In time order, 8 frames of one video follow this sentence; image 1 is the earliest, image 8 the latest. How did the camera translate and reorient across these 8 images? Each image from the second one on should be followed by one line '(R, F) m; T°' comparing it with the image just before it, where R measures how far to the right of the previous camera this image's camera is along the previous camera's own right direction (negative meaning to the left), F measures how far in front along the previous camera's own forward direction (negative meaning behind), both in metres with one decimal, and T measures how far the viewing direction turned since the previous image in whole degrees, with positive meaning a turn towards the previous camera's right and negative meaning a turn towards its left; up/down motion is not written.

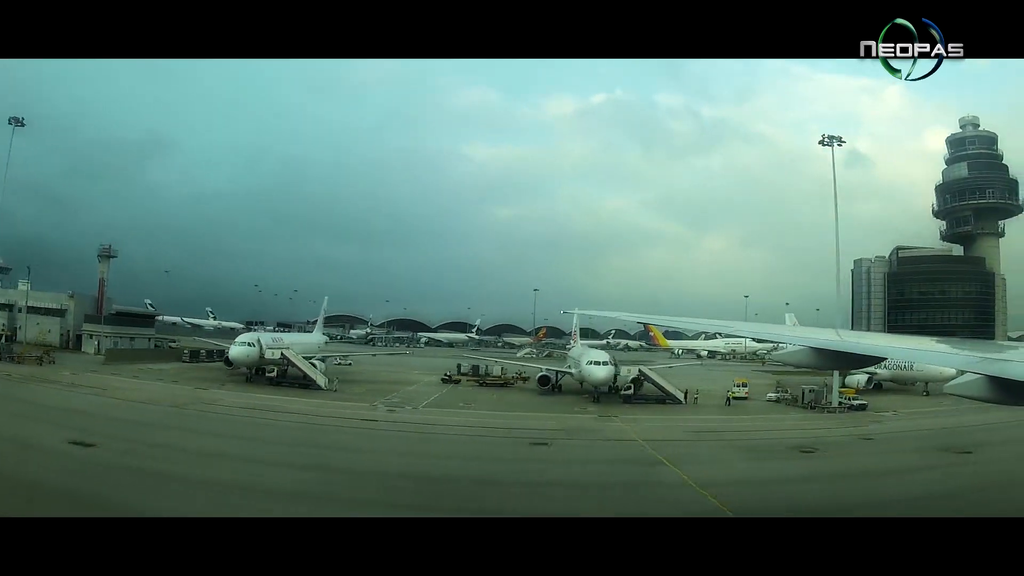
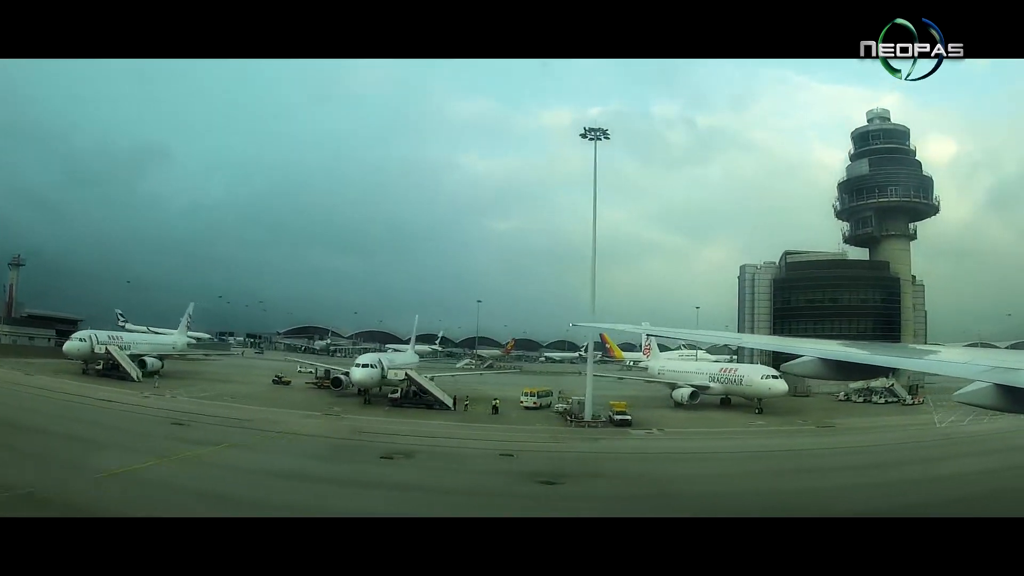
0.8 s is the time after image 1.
(+8.5, +0.9) m; -8°
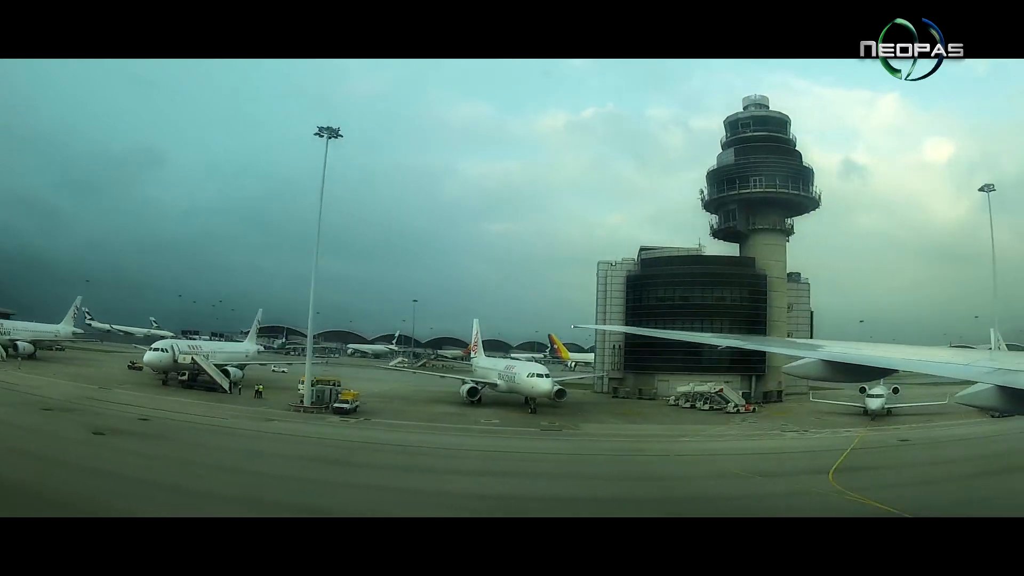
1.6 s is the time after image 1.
(+8.7, +0.9) m; -9°
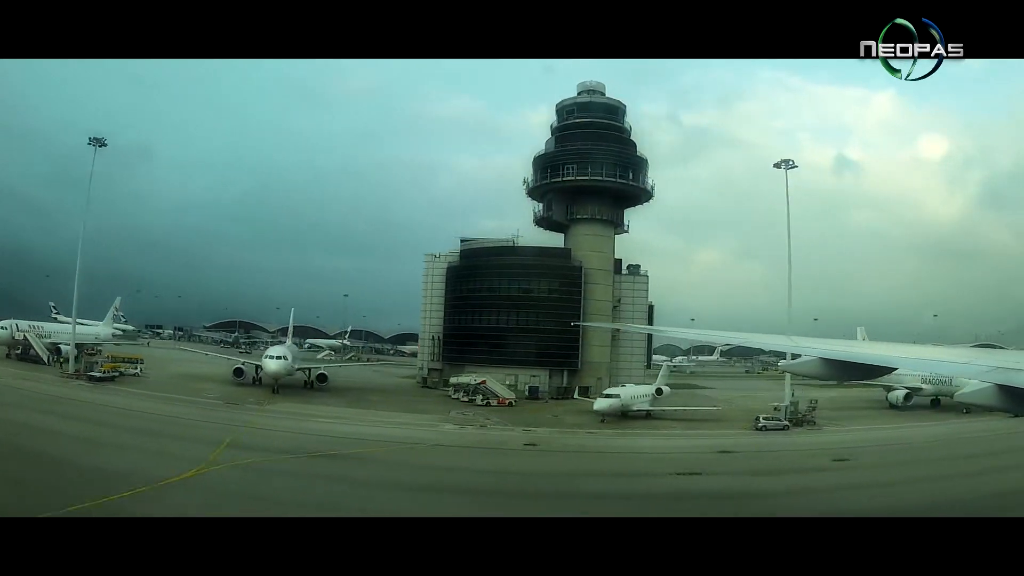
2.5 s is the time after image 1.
(+9.4, +0.9) m; -9°
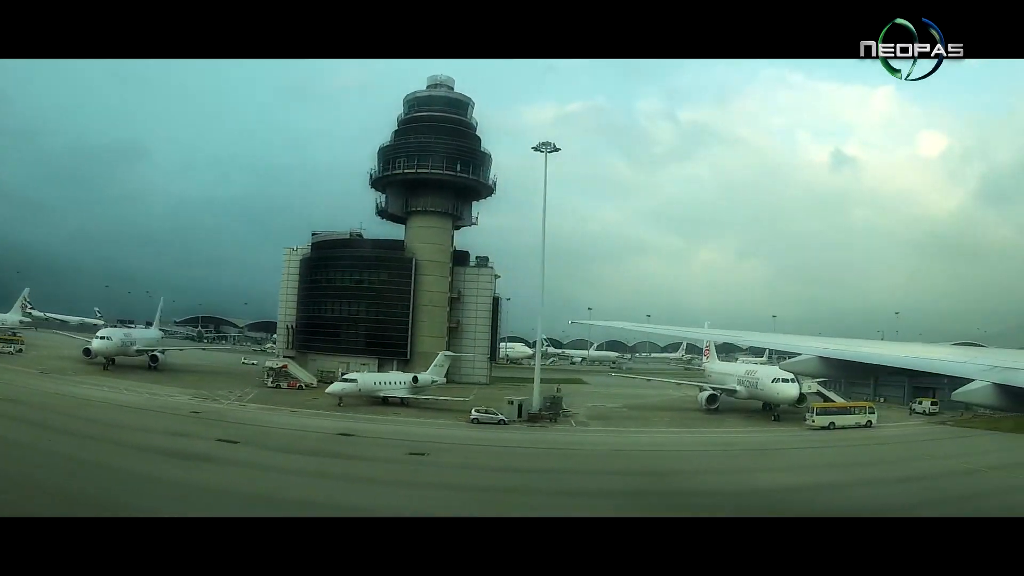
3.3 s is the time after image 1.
(+7.9, +0.3) m; -8°
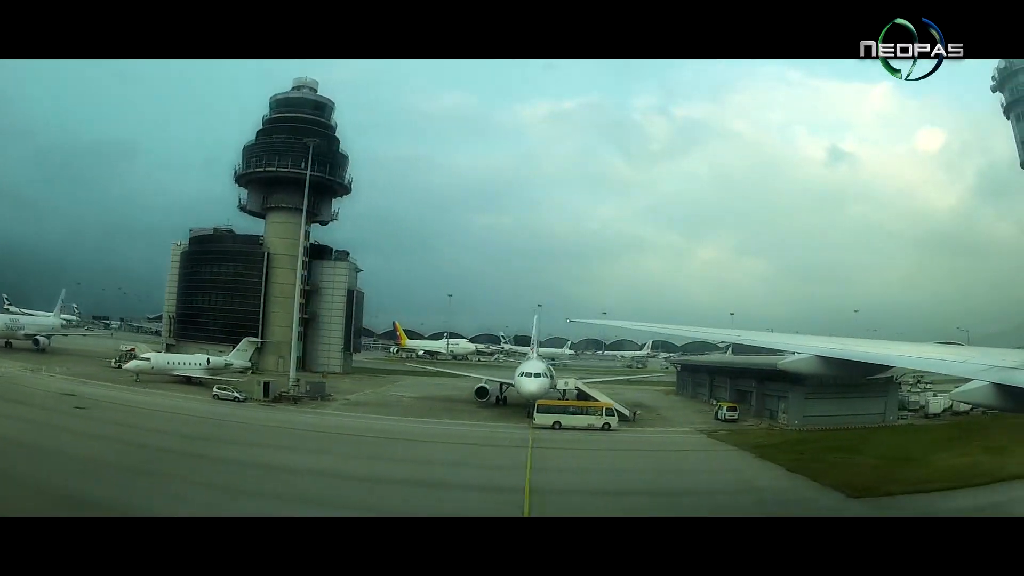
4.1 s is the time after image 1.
(+7.6, +0.1) m; -7°
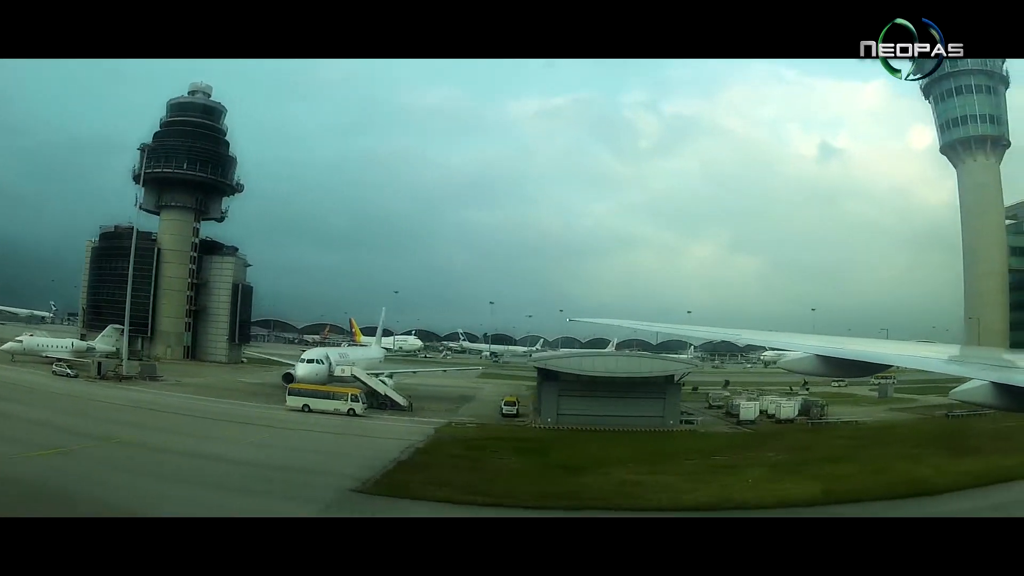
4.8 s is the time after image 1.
(+6.9, 0.0) m; -6°
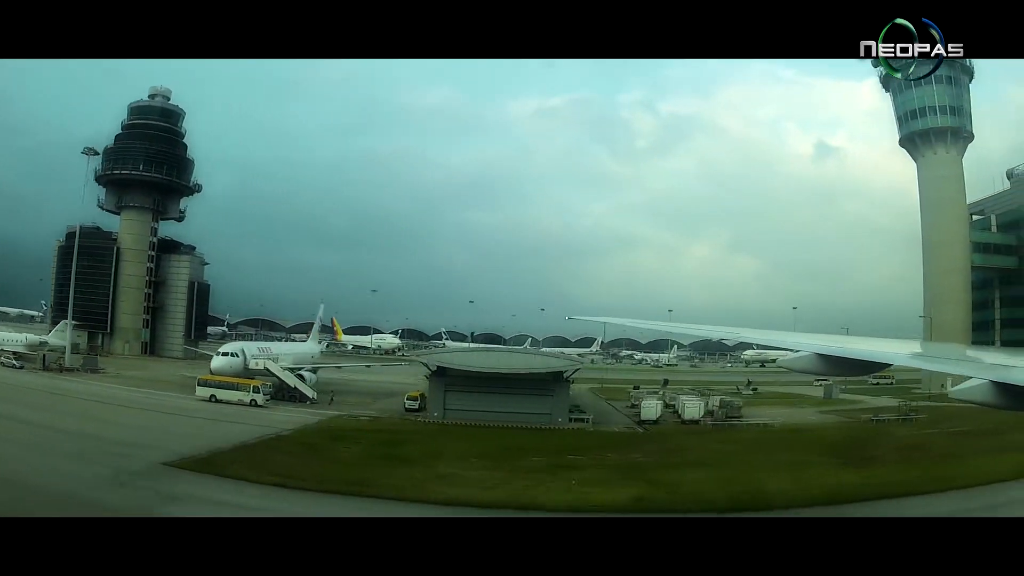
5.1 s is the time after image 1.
(+3.0, 0.0) m; -3°
